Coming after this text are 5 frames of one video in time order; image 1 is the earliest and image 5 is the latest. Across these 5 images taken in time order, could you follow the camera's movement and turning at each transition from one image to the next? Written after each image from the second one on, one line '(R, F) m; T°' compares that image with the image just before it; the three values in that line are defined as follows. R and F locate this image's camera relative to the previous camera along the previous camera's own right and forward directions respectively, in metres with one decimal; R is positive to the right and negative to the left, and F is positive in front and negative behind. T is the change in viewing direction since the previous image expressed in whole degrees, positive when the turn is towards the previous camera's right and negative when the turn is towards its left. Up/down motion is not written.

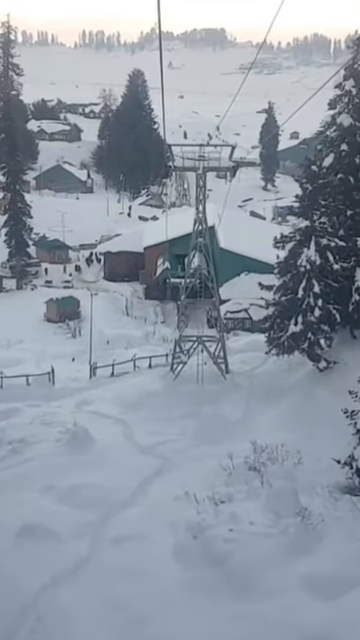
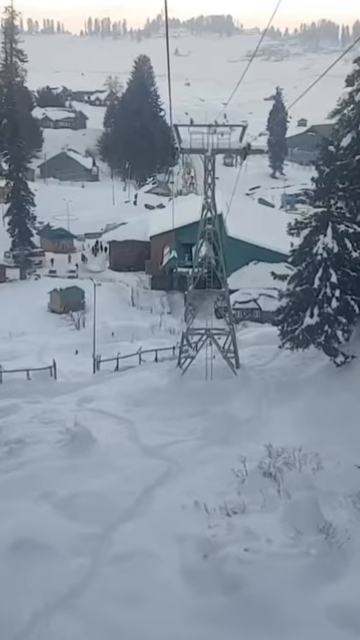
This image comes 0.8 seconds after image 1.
(0.0, +1.4) m; 0°
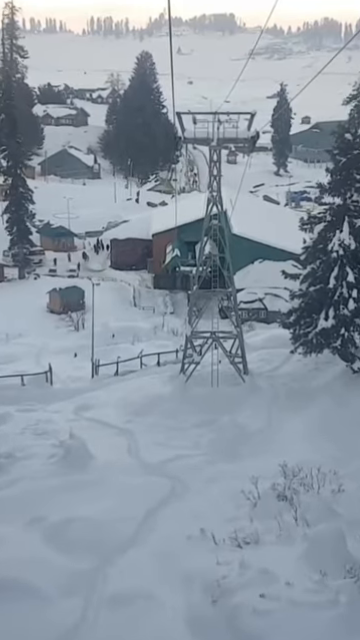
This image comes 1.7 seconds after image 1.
(0.0, +1.6) m; 0°
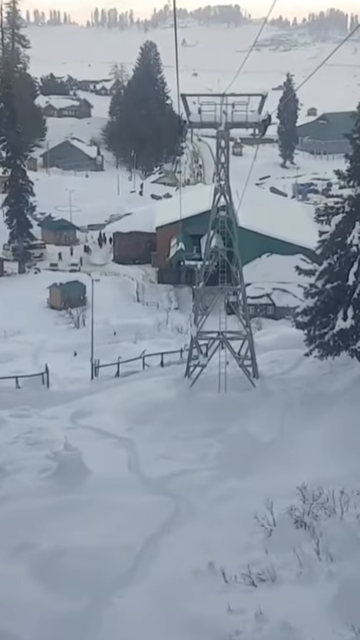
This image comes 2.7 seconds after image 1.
(0.0, +1.6) m; 0°
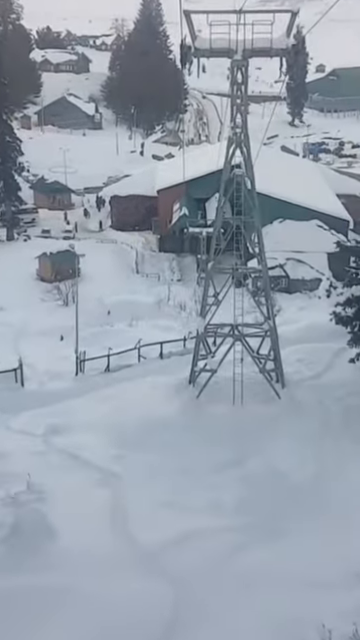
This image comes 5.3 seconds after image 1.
(0.0, +4.7) m; 0°
